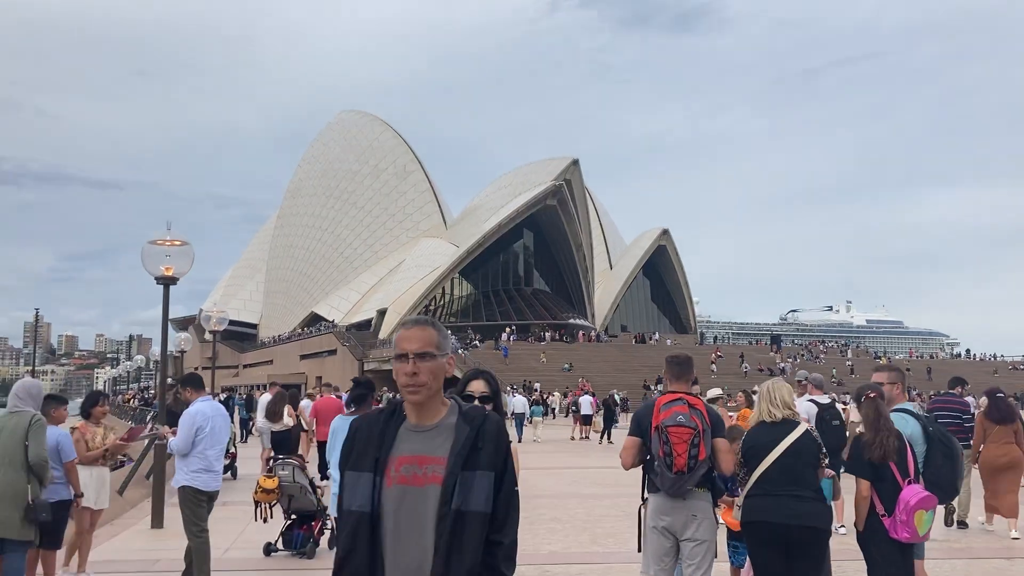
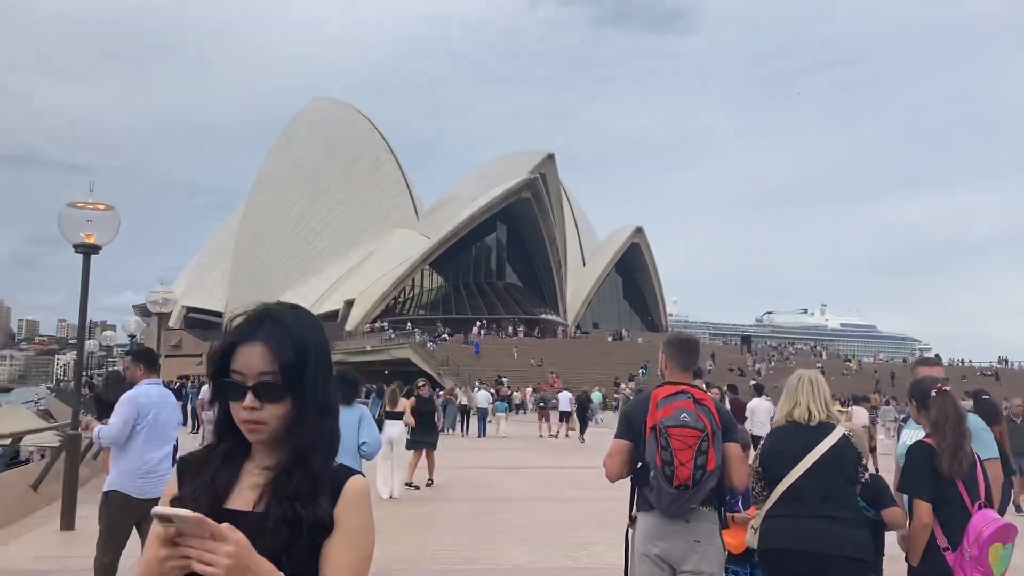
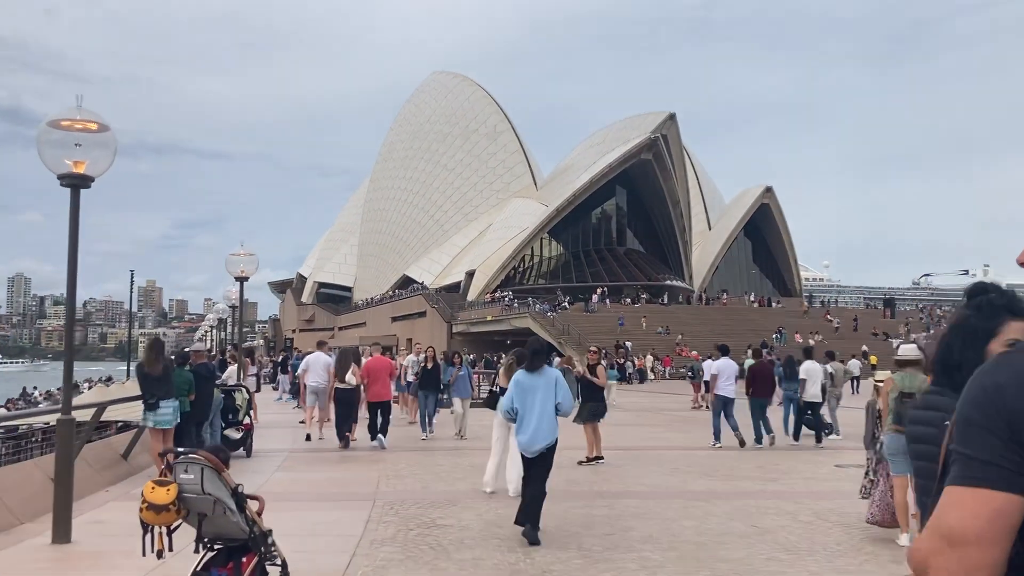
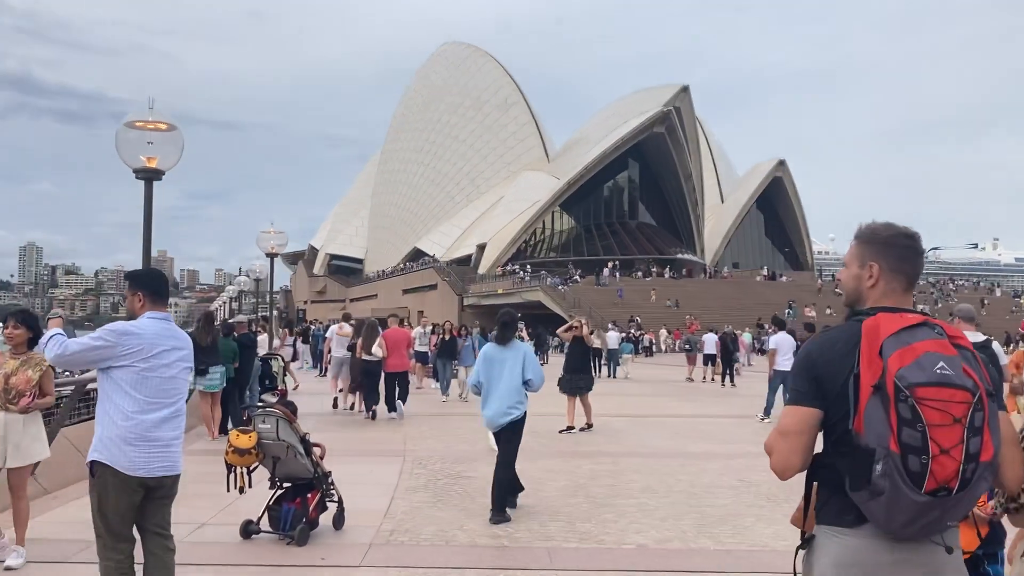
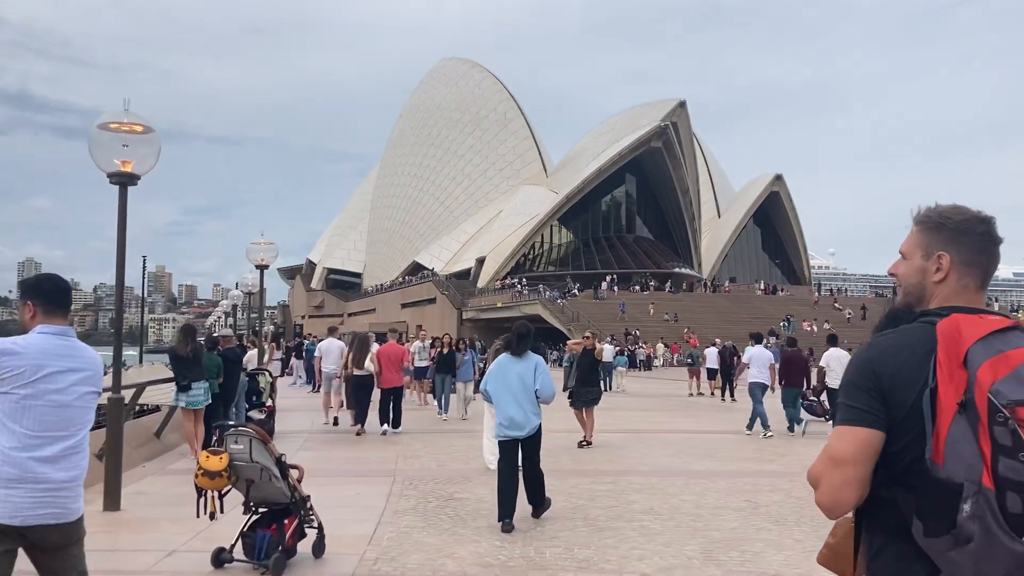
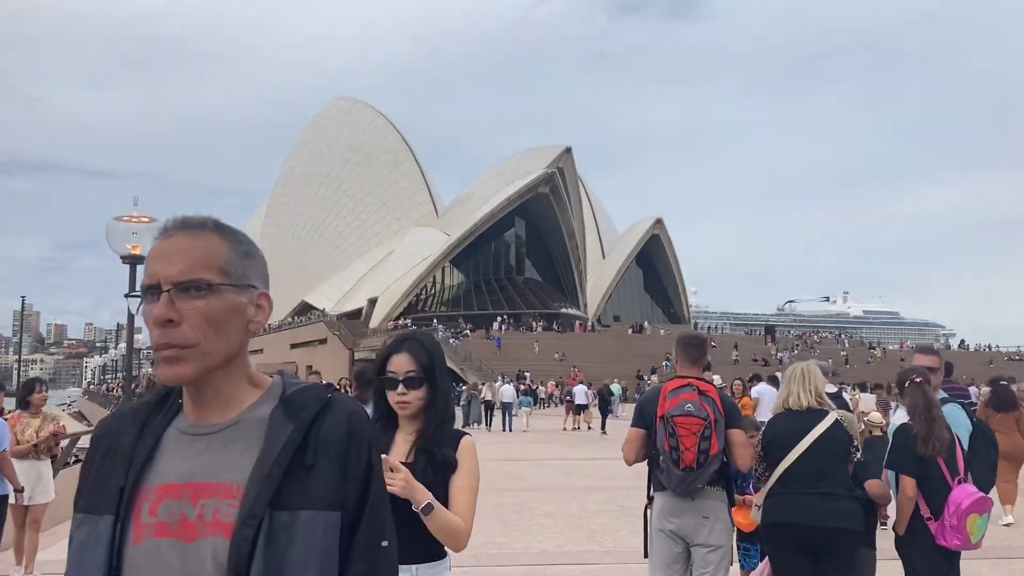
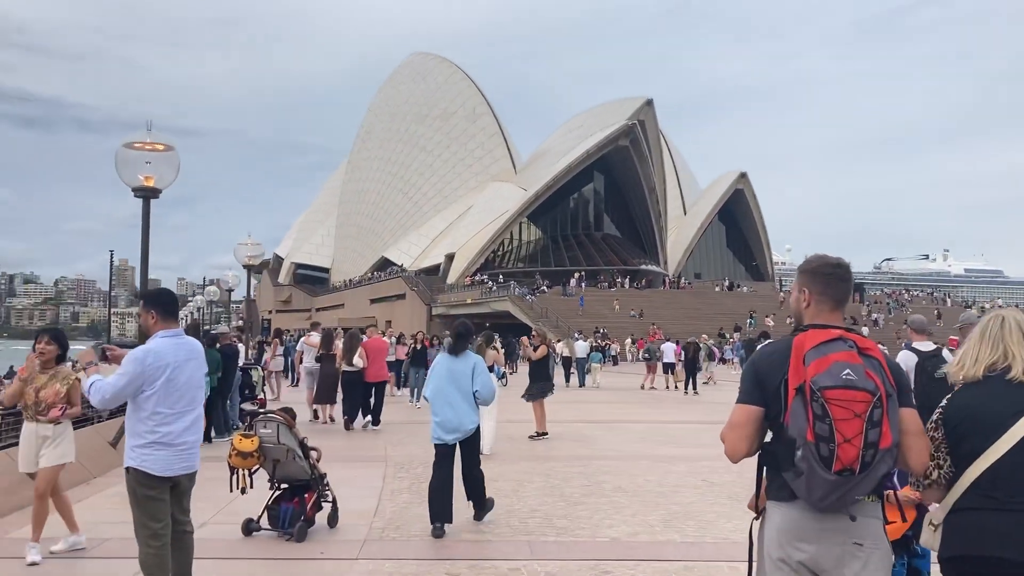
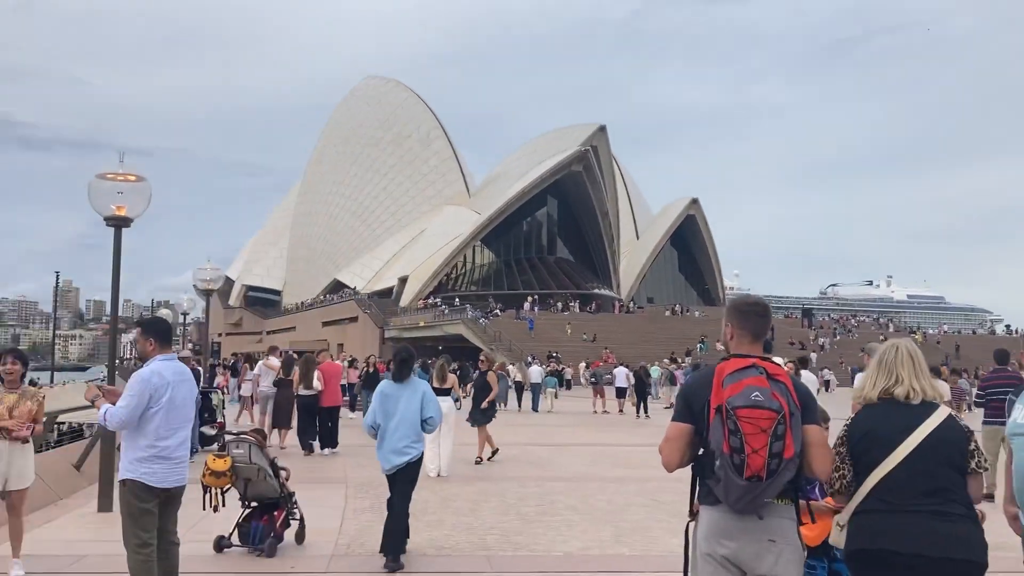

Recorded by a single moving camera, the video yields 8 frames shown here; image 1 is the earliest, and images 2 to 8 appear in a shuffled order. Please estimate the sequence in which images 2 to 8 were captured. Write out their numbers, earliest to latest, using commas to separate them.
6, 2, 8, 7, 4, 5, 3
